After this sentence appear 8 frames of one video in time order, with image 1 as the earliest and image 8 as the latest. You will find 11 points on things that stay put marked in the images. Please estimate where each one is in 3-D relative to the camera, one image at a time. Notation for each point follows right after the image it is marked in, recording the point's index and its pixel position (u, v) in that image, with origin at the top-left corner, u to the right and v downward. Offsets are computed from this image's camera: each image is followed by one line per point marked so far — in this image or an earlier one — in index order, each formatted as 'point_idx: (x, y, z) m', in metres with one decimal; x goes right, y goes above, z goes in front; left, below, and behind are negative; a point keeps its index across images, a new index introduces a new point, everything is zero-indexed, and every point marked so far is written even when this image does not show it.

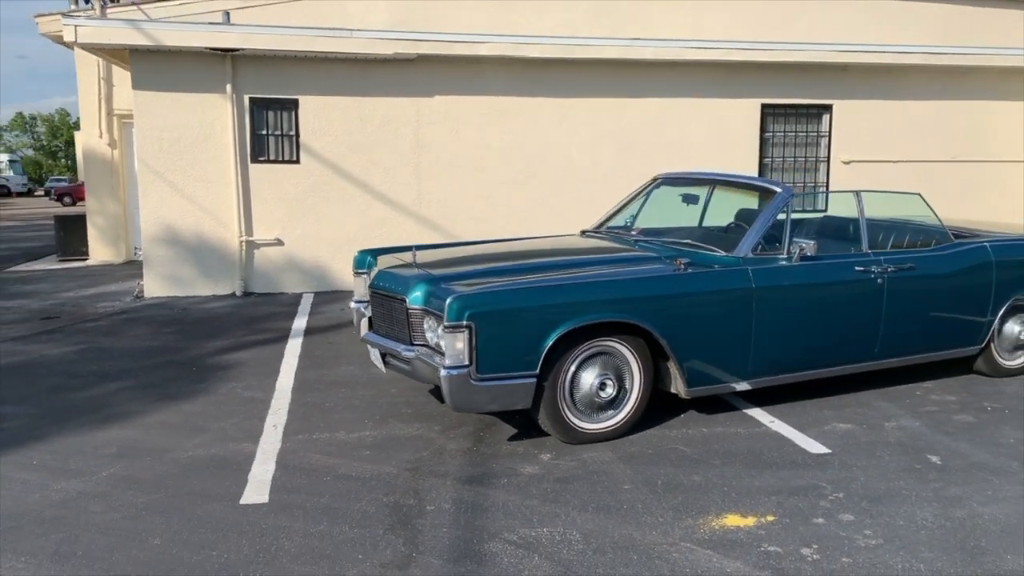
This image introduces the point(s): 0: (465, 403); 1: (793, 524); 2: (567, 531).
0: (-0.3, -0.6, +4.5) m
1: (+1.3, -1.1, +3.8) m
2: (+0.2, -1.1, +3.7) m
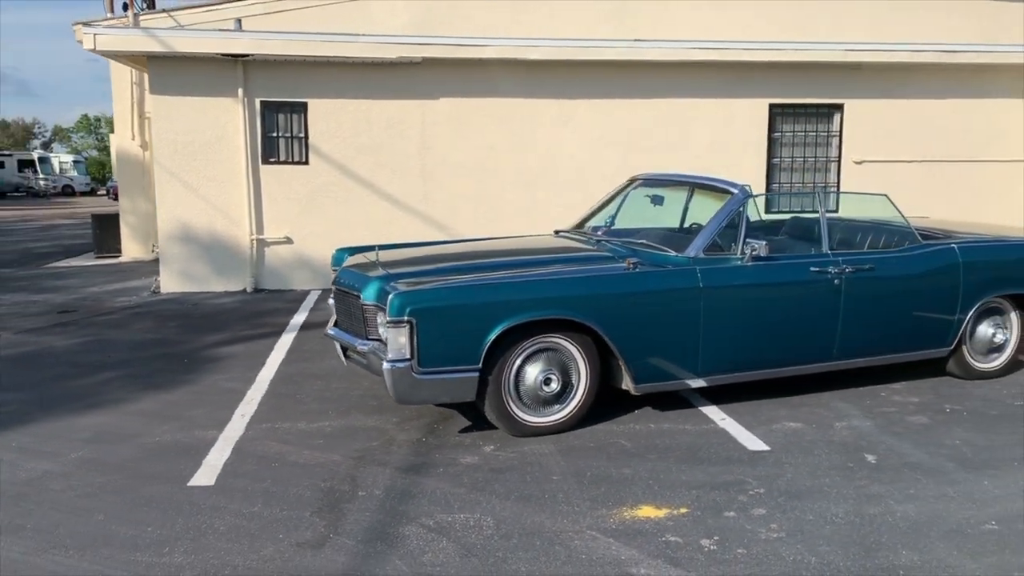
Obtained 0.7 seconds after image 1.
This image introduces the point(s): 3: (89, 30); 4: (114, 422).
0: (-0.6, -0.6, +4.7) m
1: (+0.9, -1.1, +3.9) m
2: (-0.1, -1.1, +3.9) m
3: (-4.9, +2.9, +9.4) m
4: (-2.6, -0.9, +5.4) m
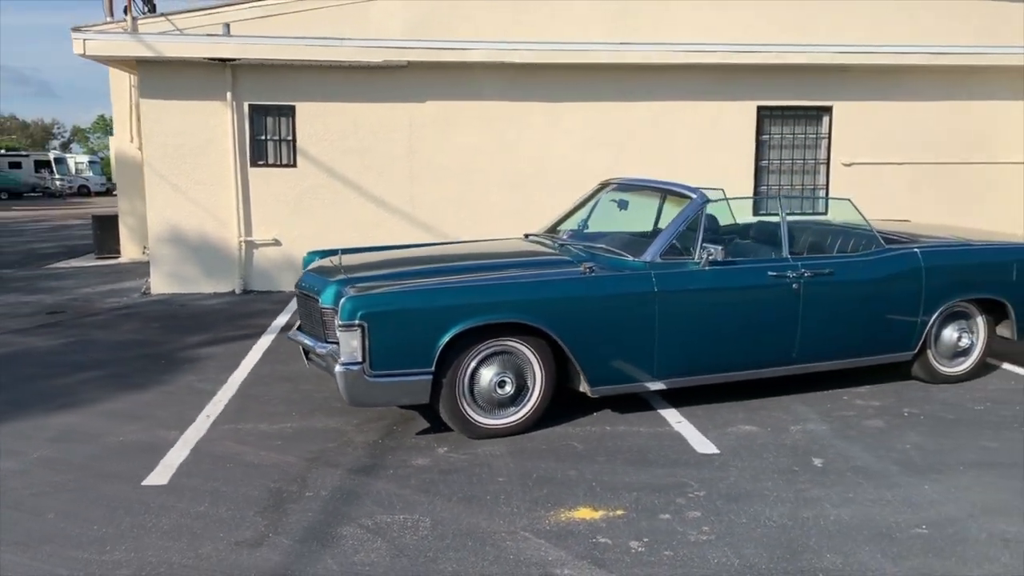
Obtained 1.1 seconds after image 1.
0: (-0.9, -0.6, +4.8) m
1: (+0.6, -1.1, +3.9) m
2: (-0.4, -1.1, +4.0) m
3: (-5.0, +2.9, +9.6) m
4: (-2.9, -0.9, +5.5) m
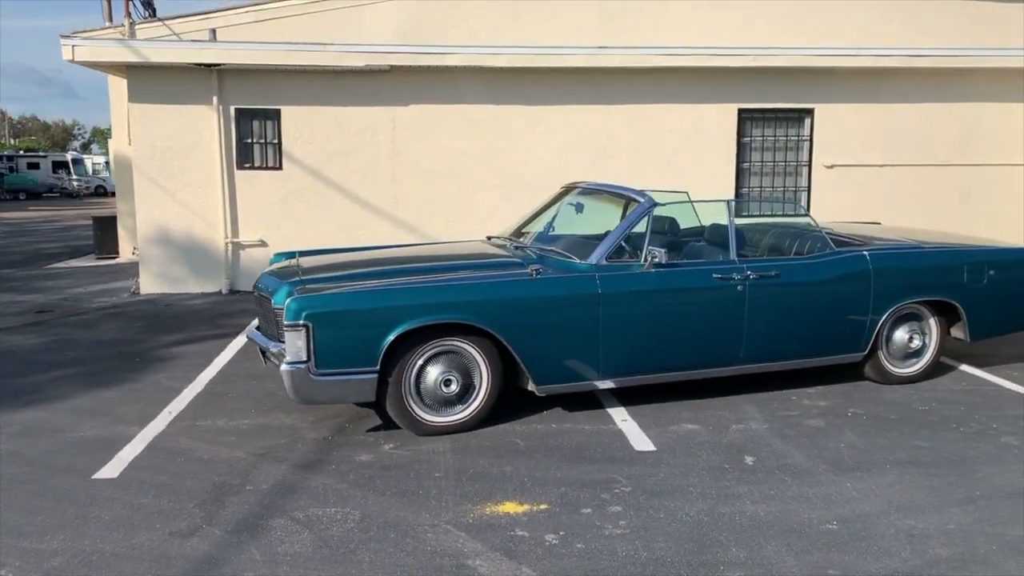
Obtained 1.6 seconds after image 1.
0: (-1.2, -0.6, +4.9) m
1: (+0.2, -1.1, +4.1) m
2: (-0.8, -1.1, +4.1) m
3: (-5.3, +2.9, +9.8) m
4: (-3.2, -0.9, +5.7) m
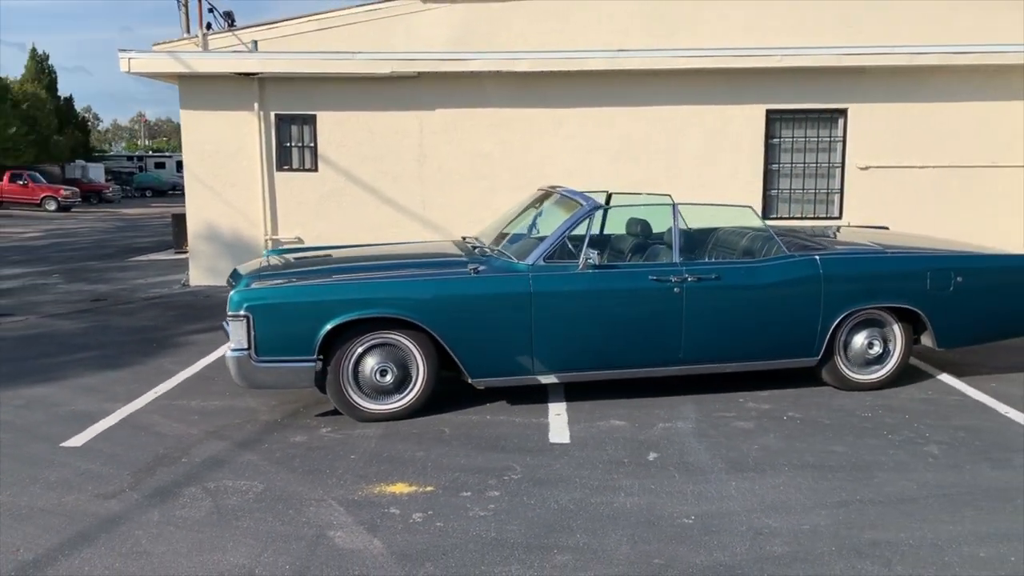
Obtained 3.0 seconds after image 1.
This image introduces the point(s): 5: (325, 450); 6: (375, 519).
0: (-1.7, -0.6, +5.4) m
1: (-0.4, -1.1, +4.4) m
2: (-1.4, -1.1, +4.6) m
3: (-5.1, +3.0, +10.8) m
4: (-3.6, -0.8, +6.4) m
5: (-1.2, -1.0, +5.1) m
6: (-0.7, -1.2, +4.1) m
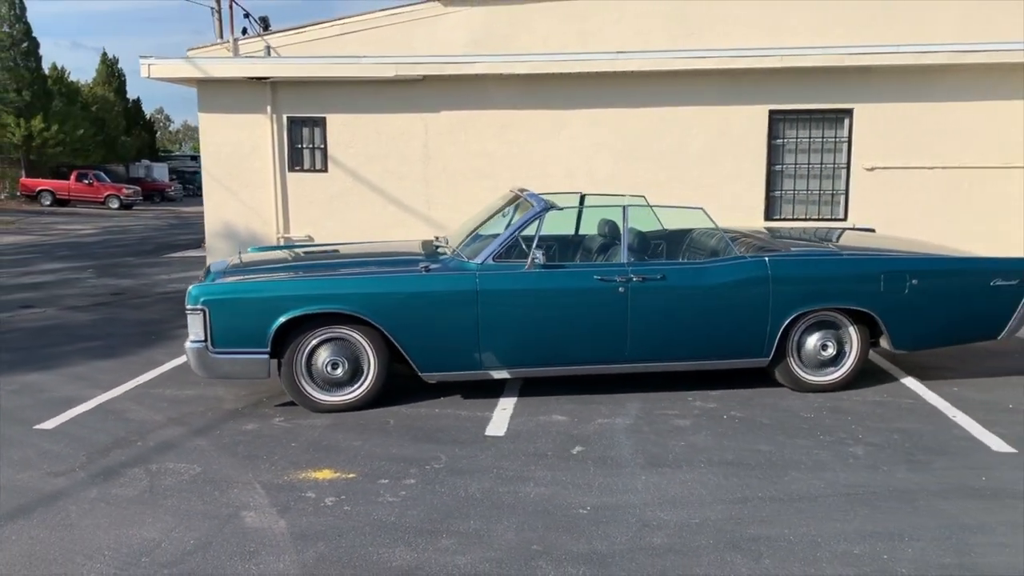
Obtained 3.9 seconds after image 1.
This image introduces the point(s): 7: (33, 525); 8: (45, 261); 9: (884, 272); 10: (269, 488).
0: (-2.1, -0.6, +5.8) m
1: (-0.9, -1.1, +4.6) m
2: (-1.9, -1.1, +4.9) m
3: (-5.0, +3.1, +11.3) m
4: (-3.9, -0.8, +6.9) m
5: (-1.6, -1.0, +5.4) m
6: (-1.2, -1.1, +4.4) m
7: (-2.4, -1.2, +4.1) m
8: (-9.4, +0.5, +16.7) m
9: (+2.8, +0.1, +6.1) m
10: (-1.3, -1.1, +4.5) m
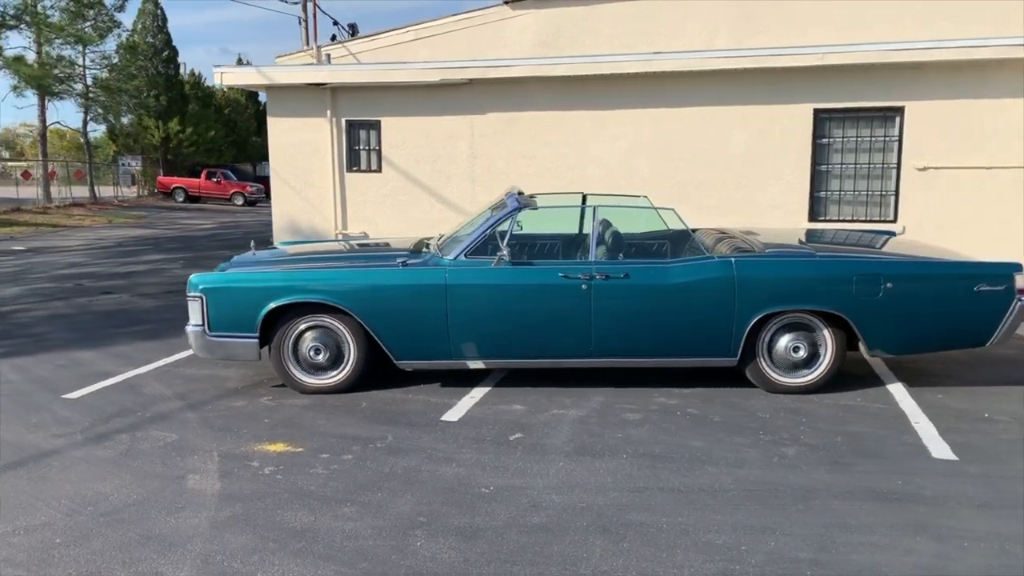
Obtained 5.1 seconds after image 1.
0: (-2.4, -0.5, +6.4) m
1: (-1.3, -1.0, +5.1) m
2: (-2.3, -1.0, +5.5) m
3: (-4.4, +3.3, +12.3) m
4: (-4.0, -0.7, +7.8) m
5: (-1.9, -0.9, +6.0) m
6: (-1.6, -1.1, +4.9) m
7: (-2.9, -1.1, +4.8) m
8: (-8.0, +0.8, +18.2) m
9: (+2.5, +0.1, +6.0) m
10: (-1.8, -1.0, +5.1) m
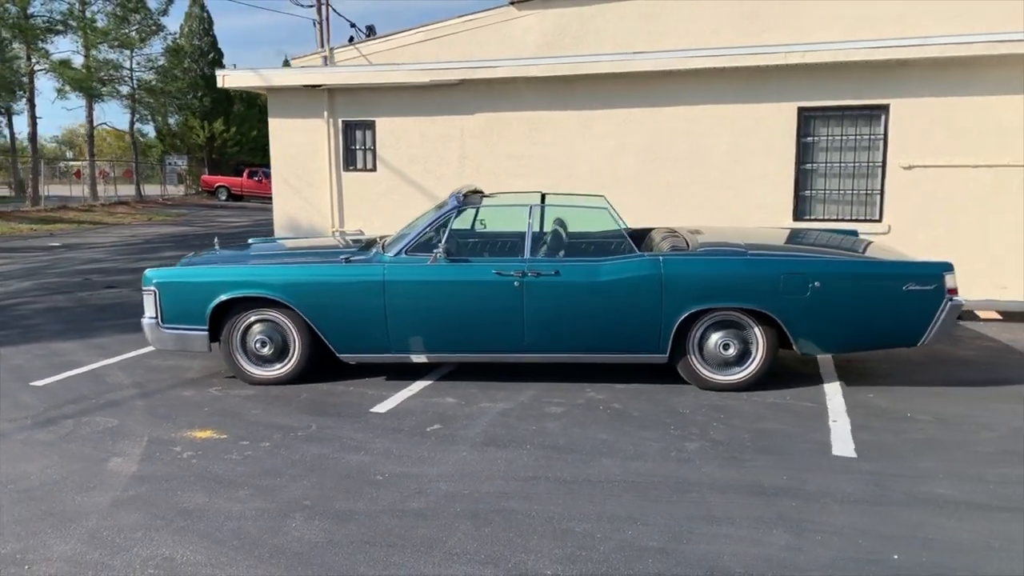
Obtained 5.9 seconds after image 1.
0: (-2.8, -0.4, +6.7) m
1: (-1.9, -1.0, +5.4) m
2: (-2.8, -0.9, +5.8) m
3: (-4.5, +3.3, +12.7) m
4: (-4.4, -0.6, +8.2) m
5: (-2.4, -0.9, +6.3) m
6: (-2.2, -1.0, +5.2) m
7: (-3.5, -1.1, +5.2) m
8: (-7.8, +0.9, +18.9) m
9: (+2.0, +0.1, +6.1) m
10: (-2.3, -1.0, +5.4) m
